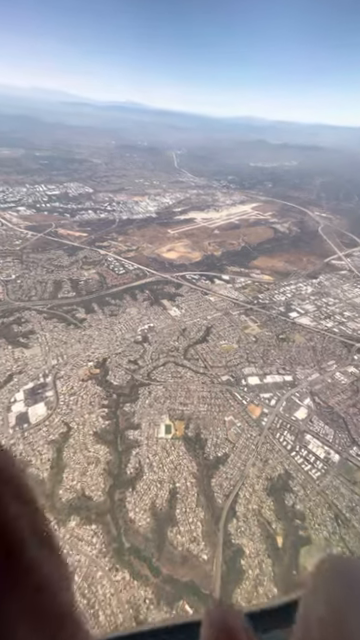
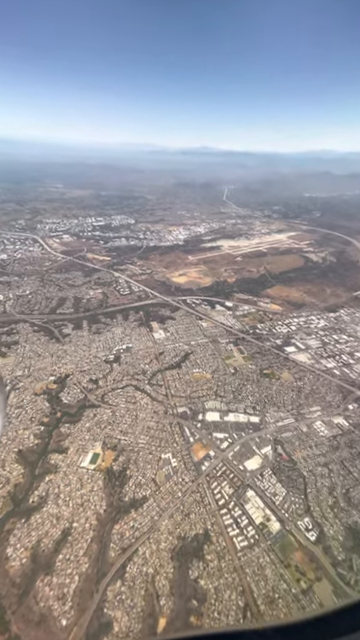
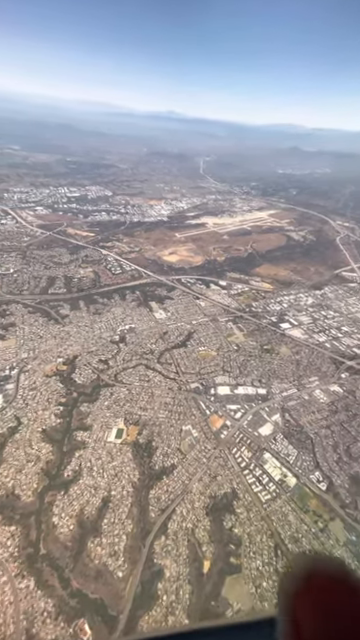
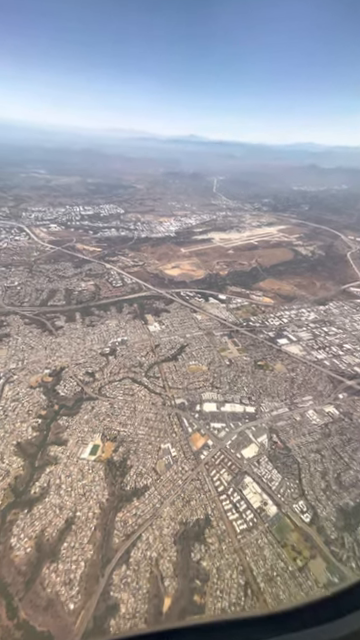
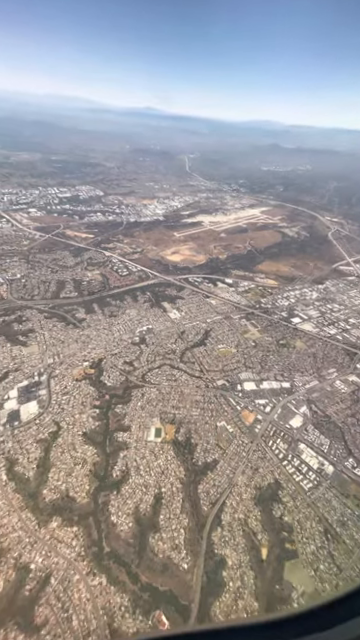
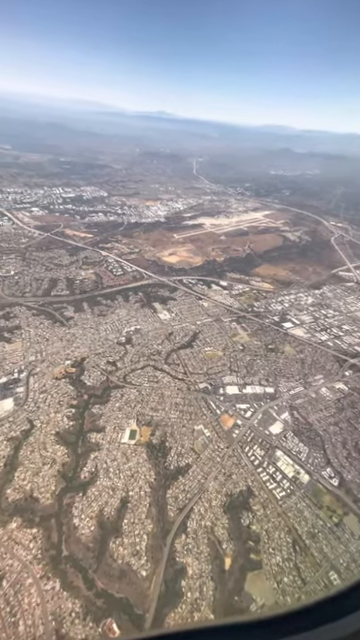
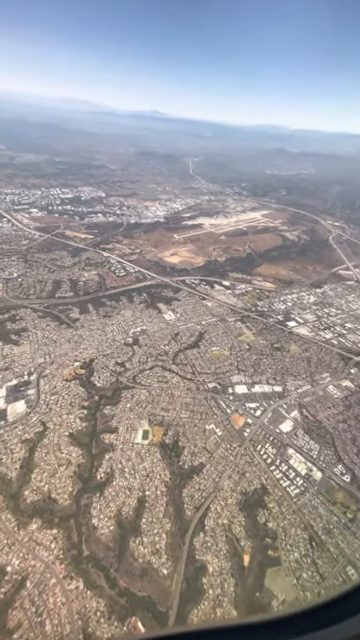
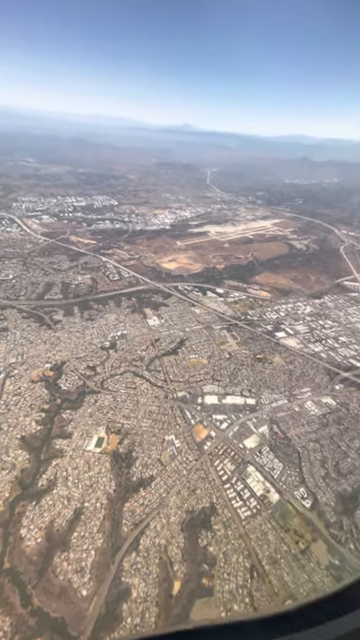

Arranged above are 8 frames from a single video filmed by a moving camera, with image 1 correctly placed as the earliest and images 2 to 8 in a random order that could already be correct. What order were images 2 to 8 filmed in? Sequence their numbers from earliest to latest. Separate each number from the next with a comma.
5, 7, 6, 3, 8, 4, 2
